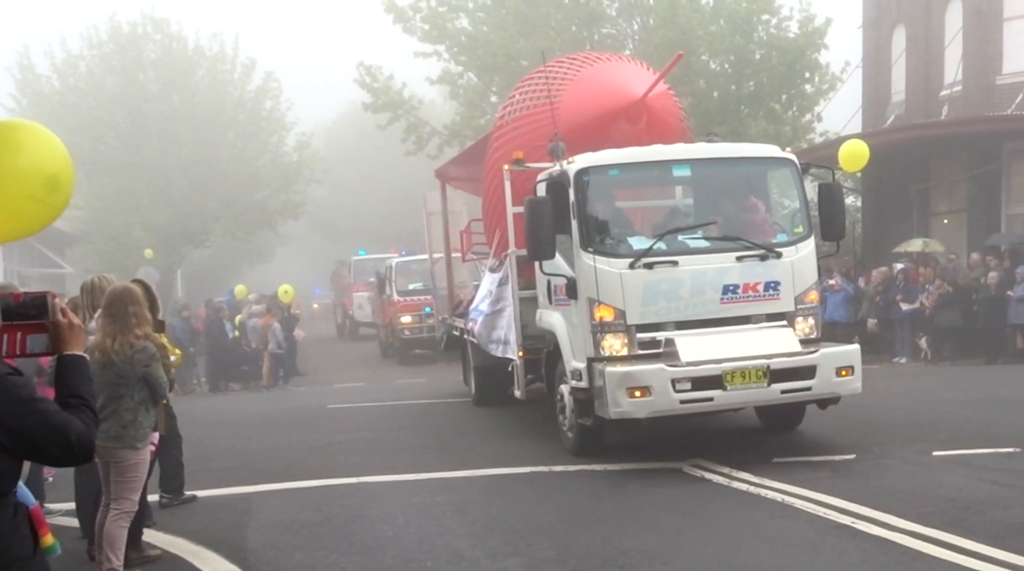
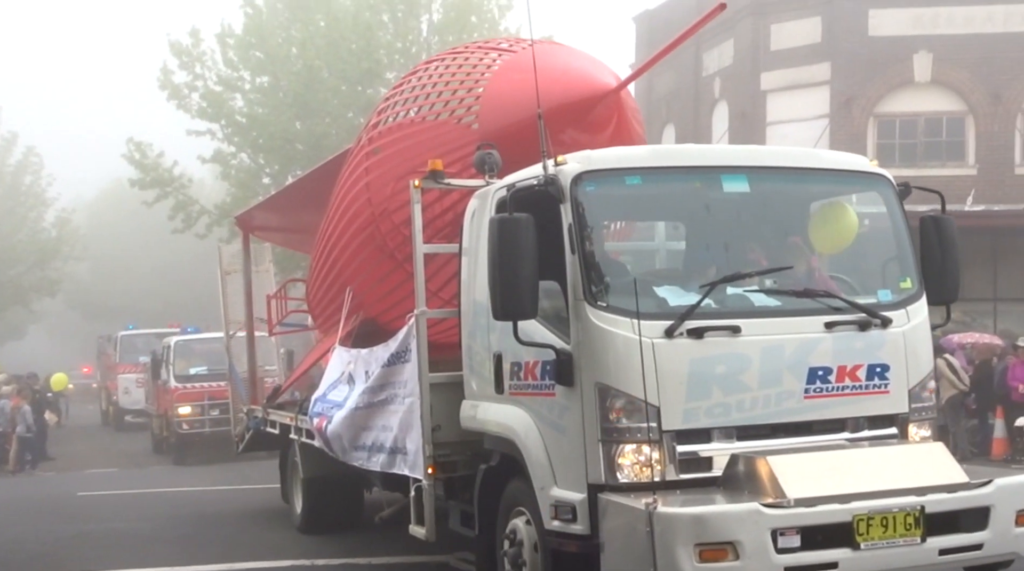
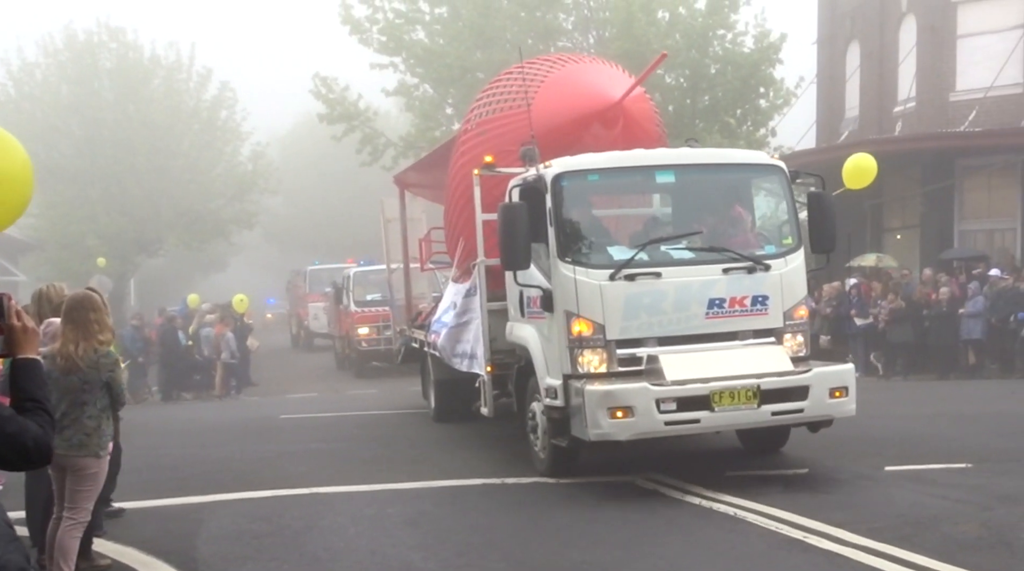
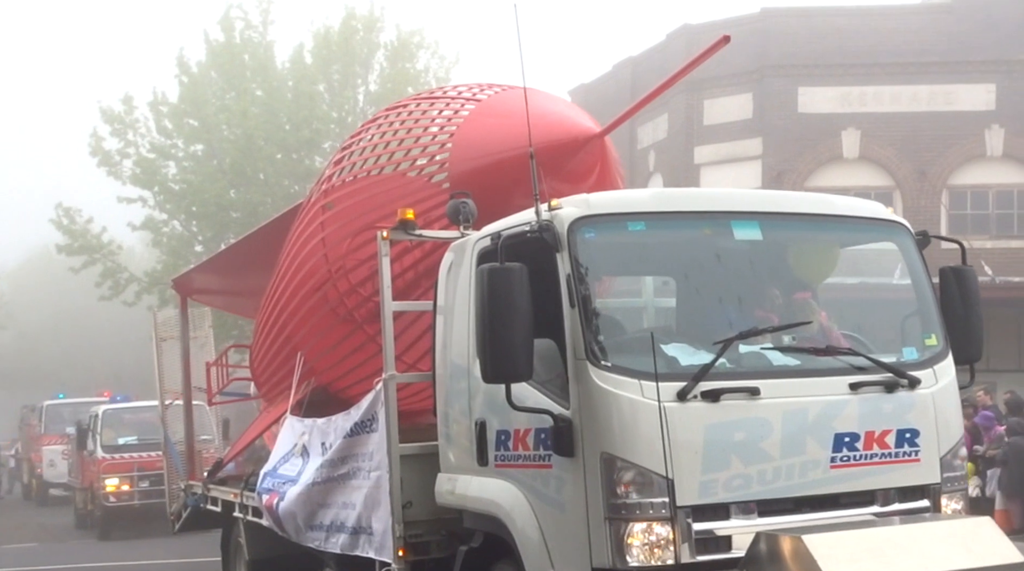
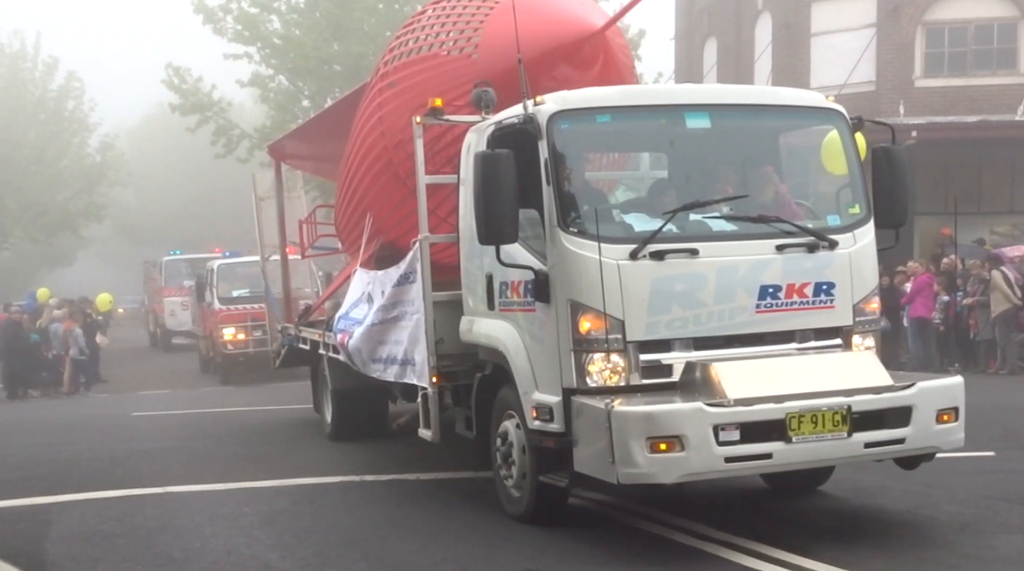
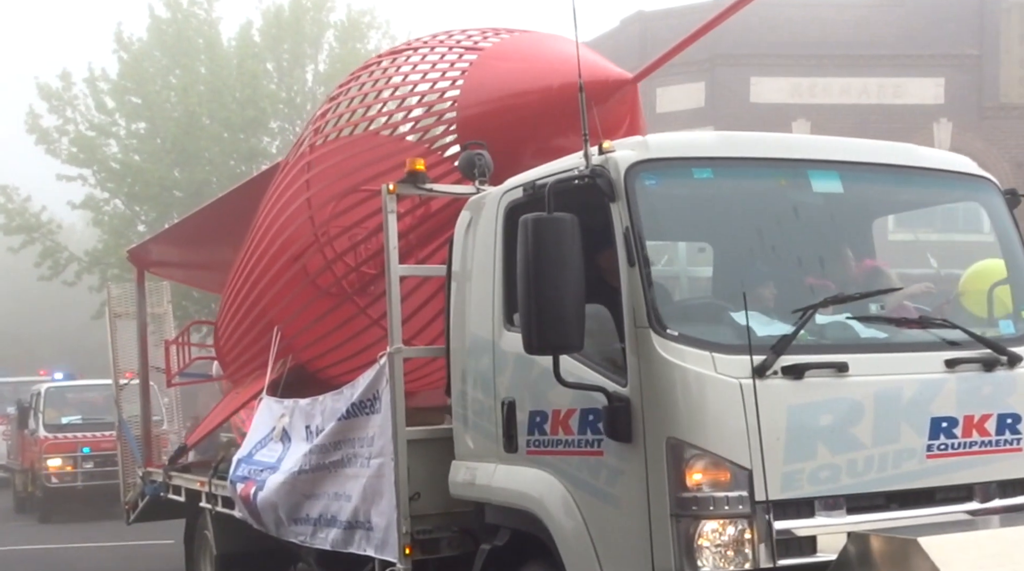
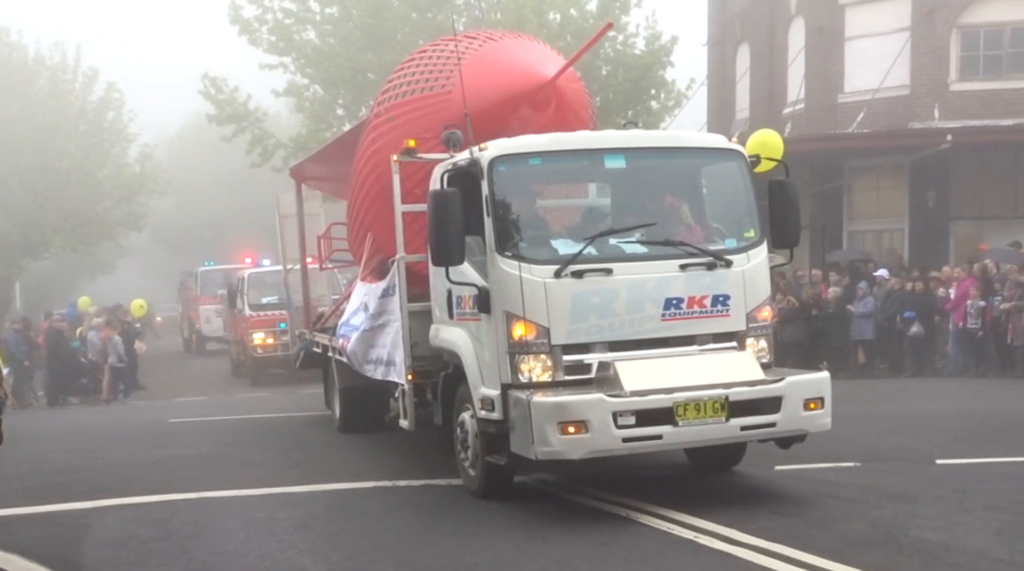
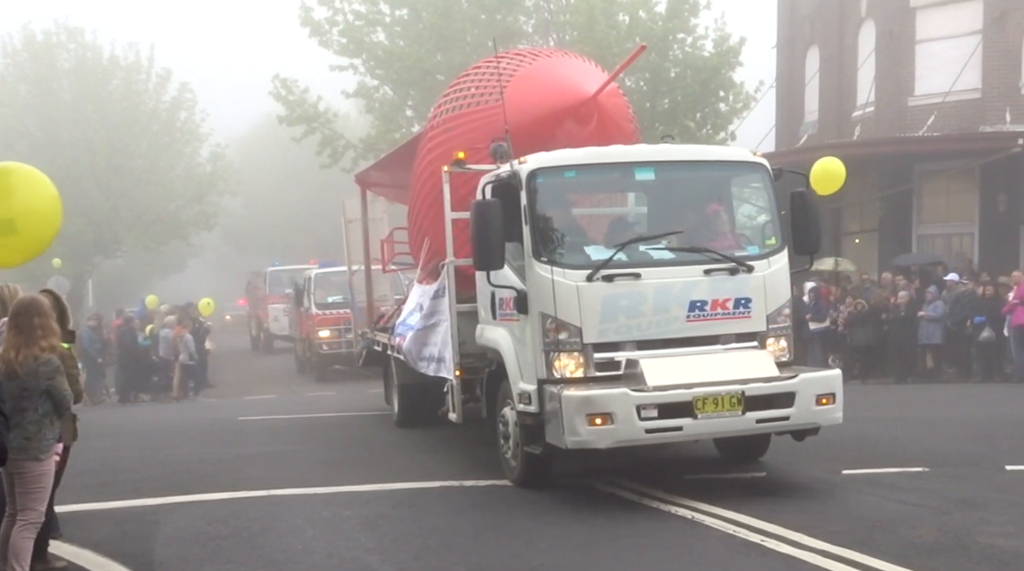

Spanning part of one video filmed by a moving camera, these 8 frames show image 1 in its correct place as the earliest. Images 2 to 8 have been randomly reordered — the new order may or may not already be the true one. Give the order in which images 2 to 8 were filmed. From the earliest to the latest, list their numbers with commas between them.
3, 8, 7, 5, 2, 4, 6
